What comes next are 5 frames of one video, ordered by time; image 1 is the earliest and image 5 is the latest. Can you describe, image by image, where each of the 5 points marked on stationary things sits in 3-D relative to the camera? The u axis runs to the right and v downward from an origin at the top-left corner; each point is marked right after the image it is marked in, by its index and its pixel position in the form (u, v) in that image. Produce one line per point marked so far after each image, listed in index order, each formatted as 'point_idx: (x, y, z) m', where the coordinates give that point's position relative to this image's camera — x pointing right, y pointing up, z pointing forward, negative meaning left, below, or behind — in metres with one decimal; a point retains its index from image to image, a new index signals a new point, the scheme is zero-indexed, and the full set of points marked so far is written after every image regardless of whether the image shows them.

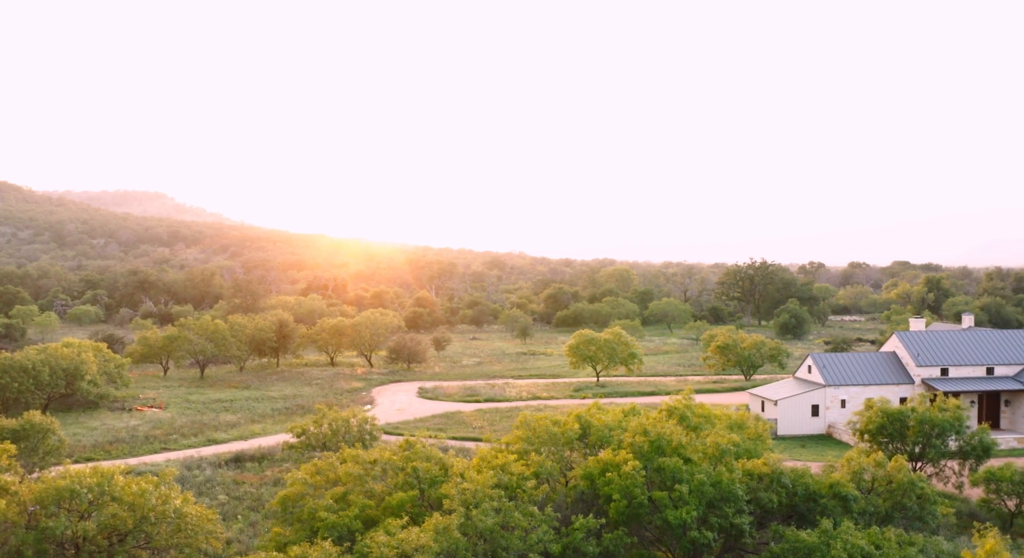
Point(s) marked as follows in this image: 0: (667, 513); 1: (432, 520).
0: (+3.4, -5.1, +18.8) m
1: (-1.3, -4.2, +15.1) m
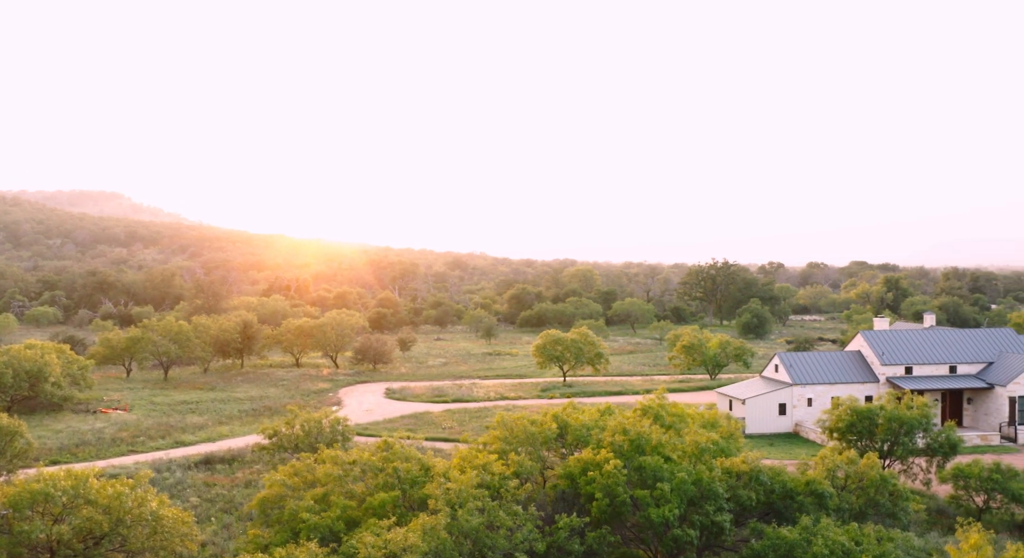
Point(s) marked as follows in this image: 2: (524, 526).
0: (+3.1, -5.1, +18.9) m
1: (-1.5, -4.2, +15.1) m
2: (+0.3, -4.7, +16.5) m
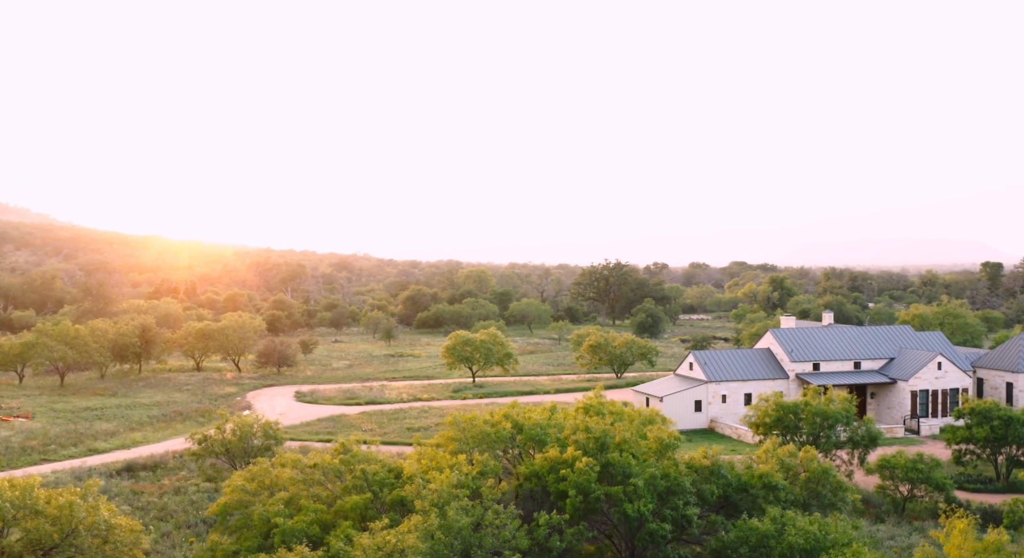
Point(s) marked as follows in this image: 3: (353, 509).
0: (+2.5, -5.1, +19.3) m
1: (-1.7, -4.2, +15.0) m
2: (-0.1, -4.7, +16.6) m
3: (-3.6, -5.2, +19.7) m
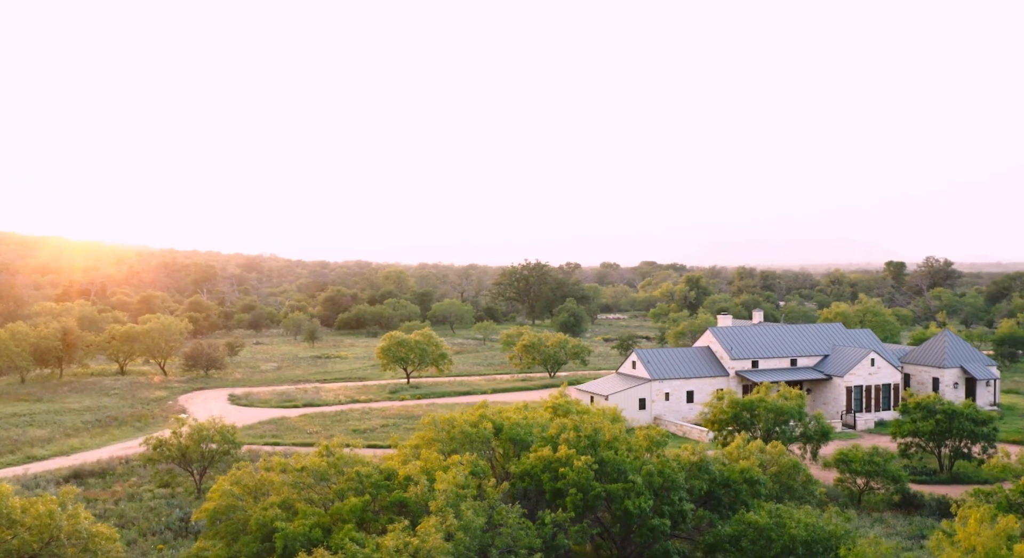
0: (+2.5, -5.0, +19.5) m
1: (-1.5, -4.2, +15.0) m
2: (+0.1, -4.7, +16.7) m
3: (-3.6, -5.2, +19.6) m
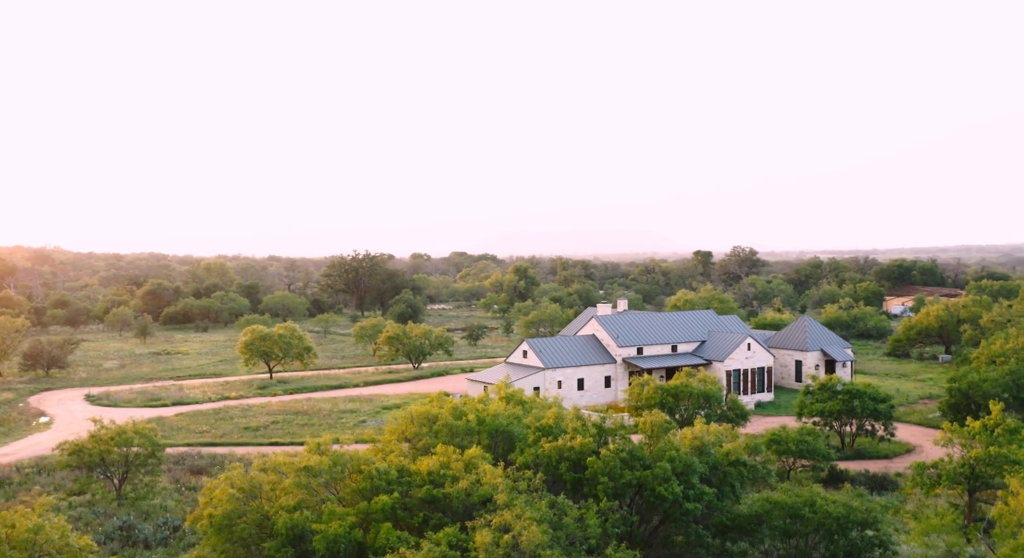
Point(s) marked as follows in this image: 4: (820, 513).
0: (+3.1, -4.8, +19.8) m
1: (-0.2, -4.1, +14.8) m
2: (+1.1, -4.5, +16.7) m
3: (-2.9, -5.1, +19.1) m
4: (+6.6, -5.2, +19.4) m
